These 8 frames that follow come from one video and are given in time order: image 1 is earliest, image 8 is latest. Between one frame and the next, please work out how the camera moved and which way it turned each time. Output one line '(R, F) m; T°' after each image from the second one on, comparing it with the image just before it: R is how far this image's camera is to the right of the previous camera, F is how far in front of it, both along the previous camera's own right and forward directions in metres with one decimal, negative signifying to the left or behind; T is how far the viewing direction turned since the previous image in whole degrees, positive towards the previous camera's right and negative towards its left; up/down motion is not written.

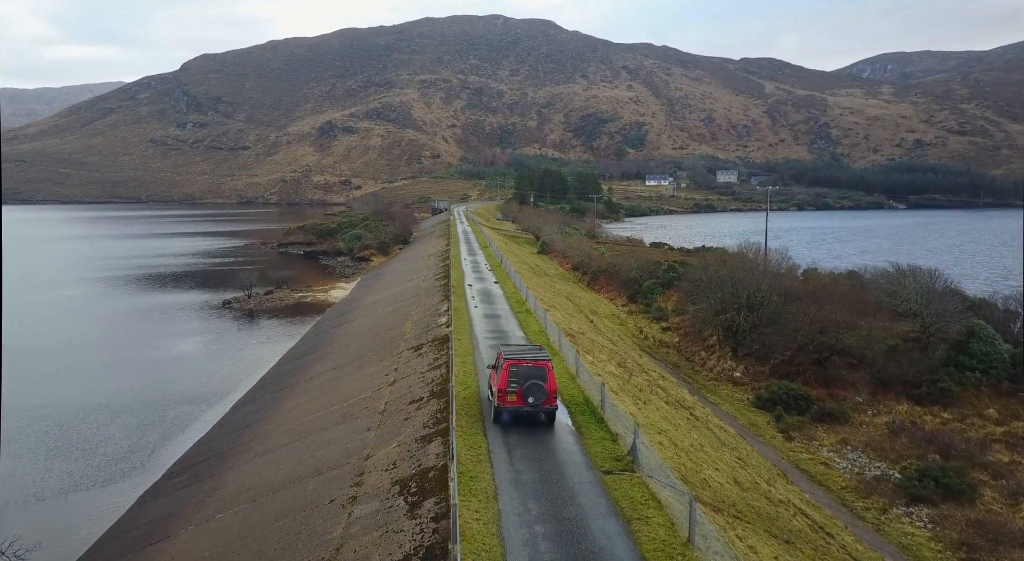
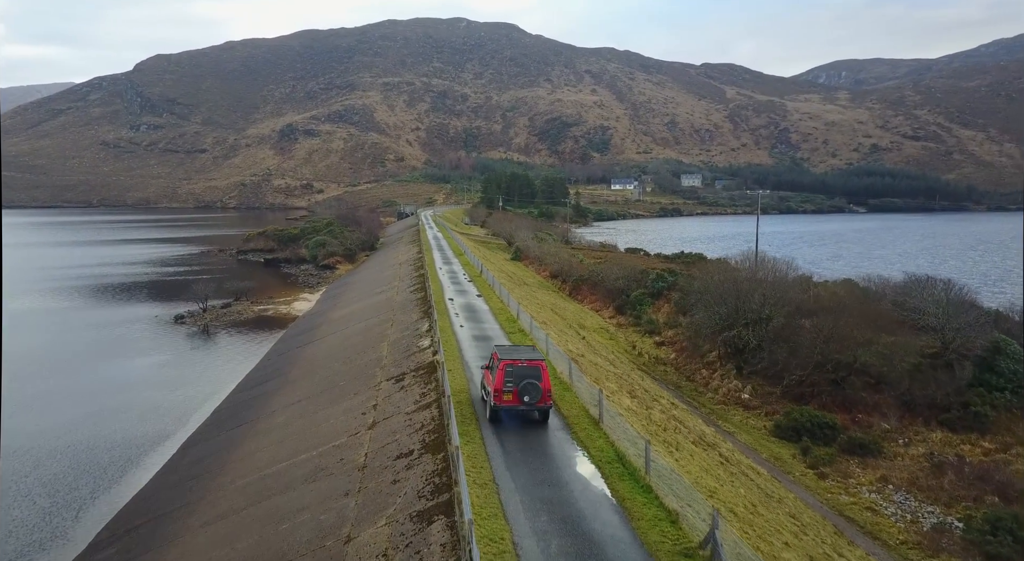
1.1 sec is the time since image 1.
(-0.8, +2.5) m; +3°
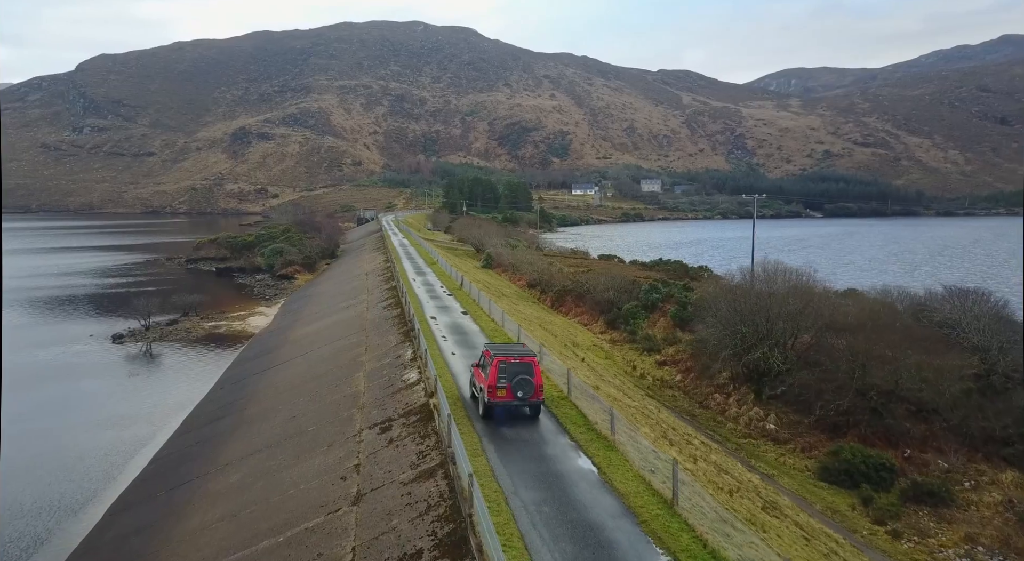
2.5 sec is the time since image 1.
(-1.2, +3.2) m; +4°
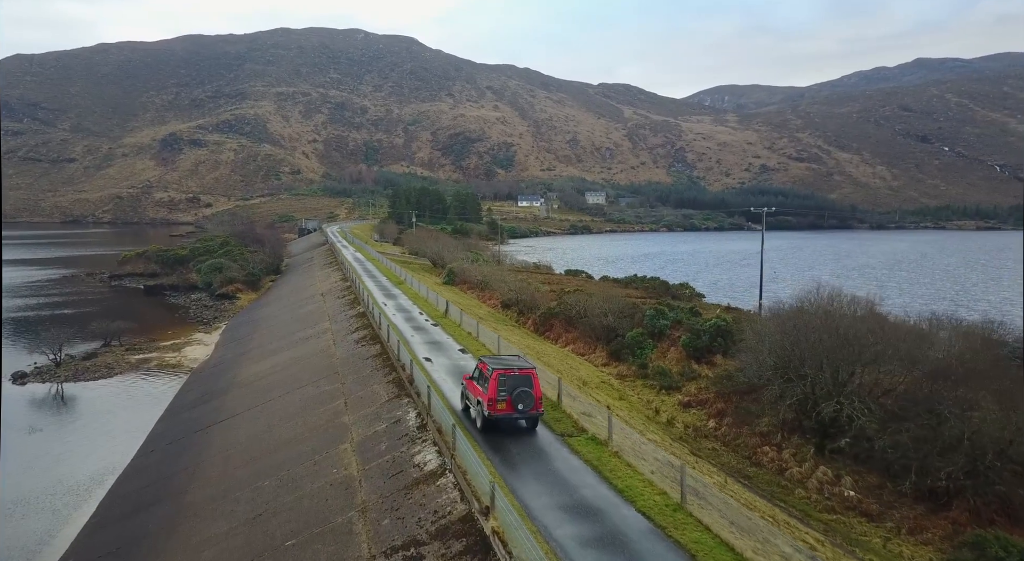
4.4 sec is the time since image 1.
(-2.2, +4.5) m; +5°
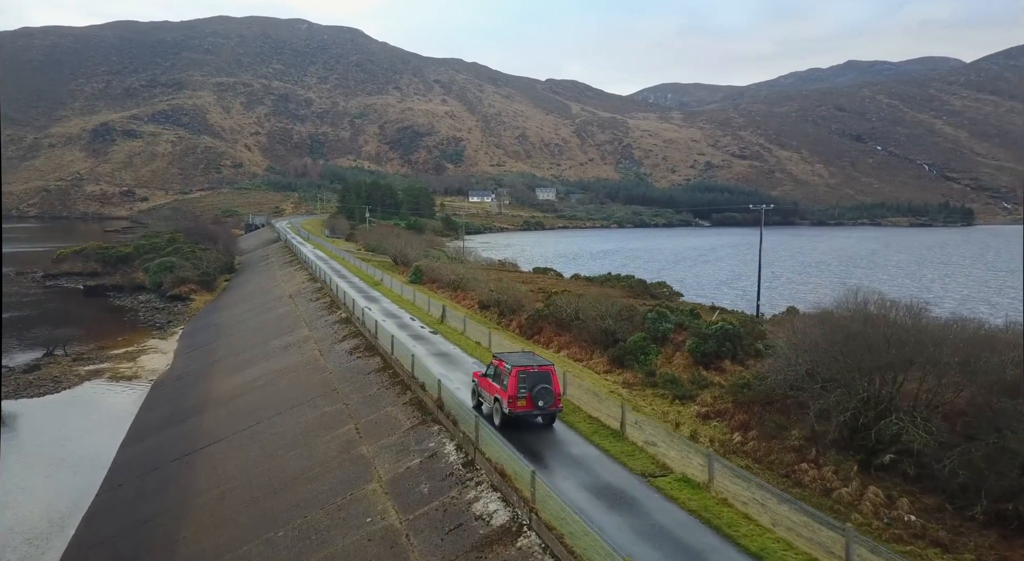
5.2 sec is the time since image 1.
(-2.2, +1.9) m; +5°
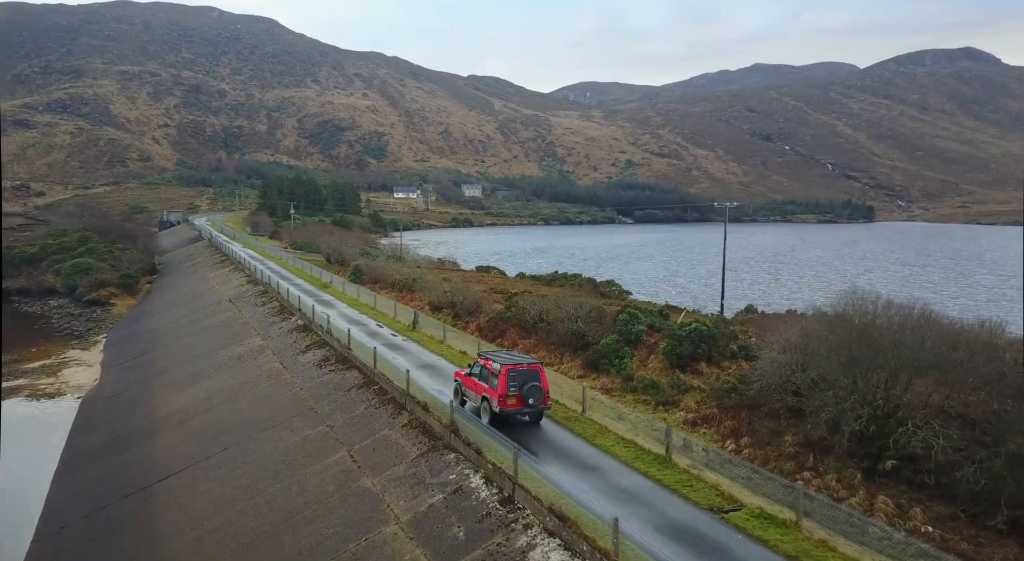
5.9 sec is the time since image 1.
(-2.0, +1.3) m; +7°
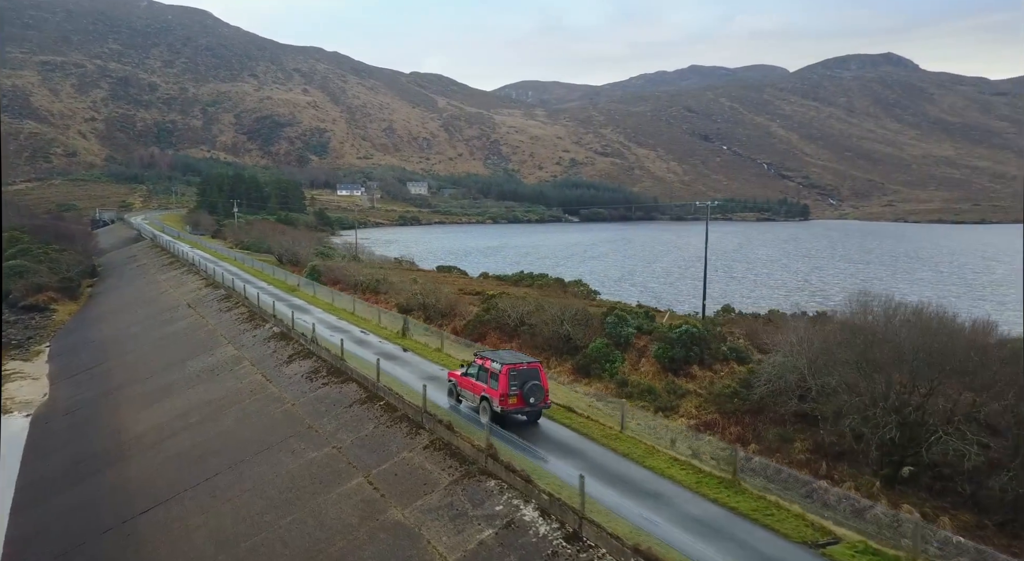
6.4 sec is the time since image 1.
(-1.8, +0.9) m; +5°
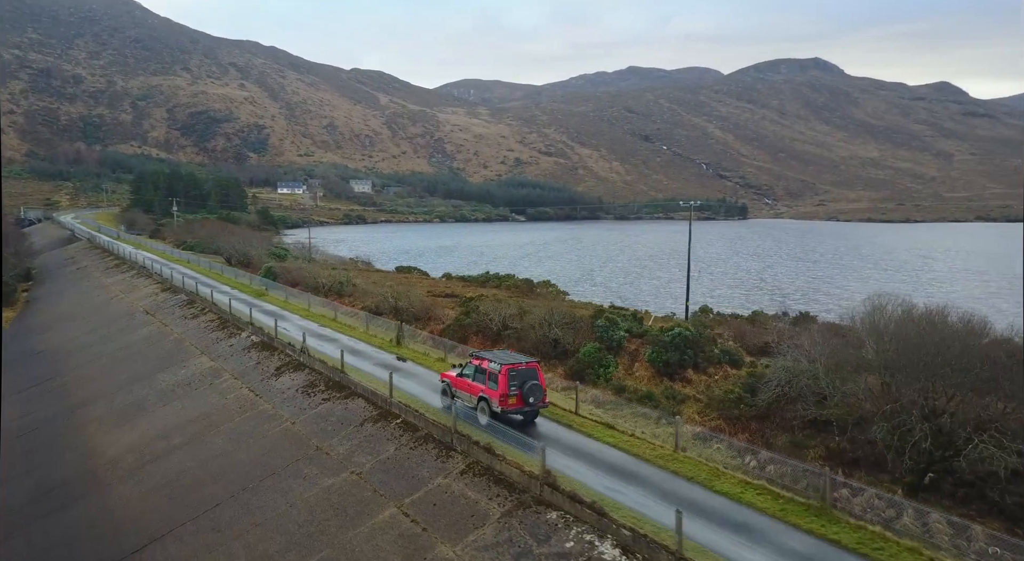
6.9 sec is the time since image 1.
(-1.9, +0.8) m; +5°
